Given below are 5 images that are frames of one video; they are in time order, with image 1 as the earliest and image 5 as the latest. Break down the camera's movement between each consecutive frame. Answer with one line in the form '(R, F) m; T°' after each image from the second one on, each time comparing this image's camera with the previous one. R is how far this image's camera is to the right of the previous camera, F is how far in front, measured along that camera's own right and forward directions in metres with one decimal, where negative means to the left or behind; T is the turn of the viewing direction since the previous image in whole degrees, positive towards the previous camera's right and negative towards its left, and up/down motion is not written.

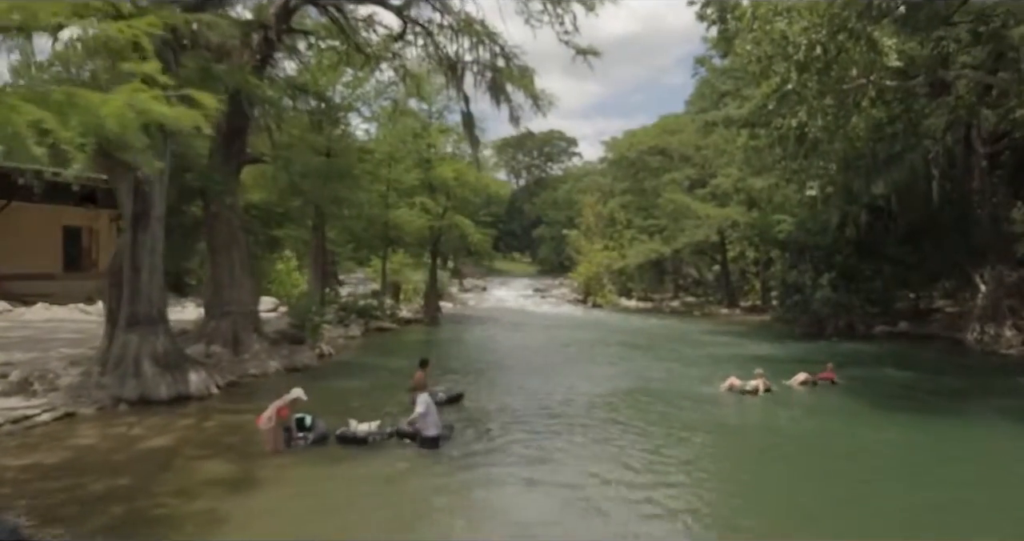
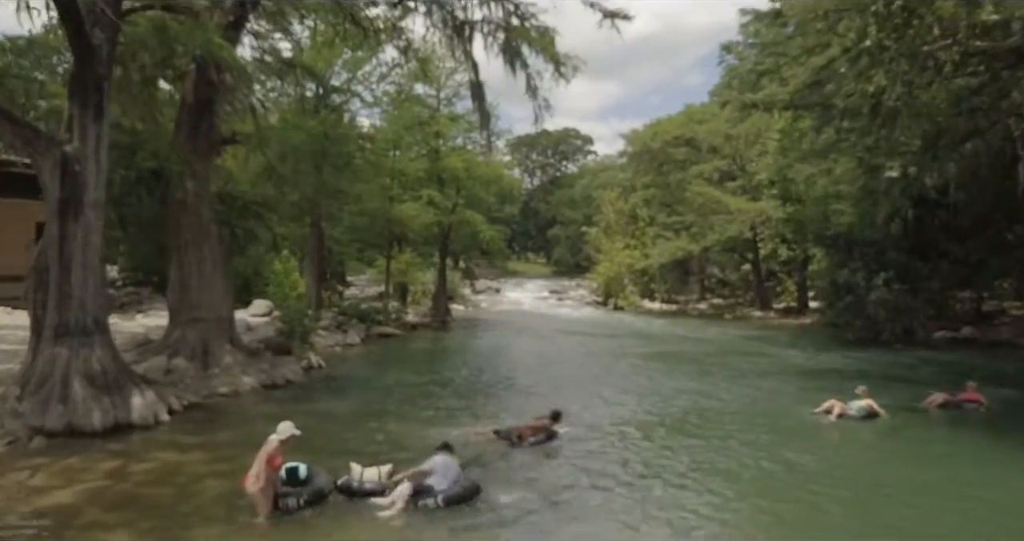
(-0.1, +2.9) m; -1°
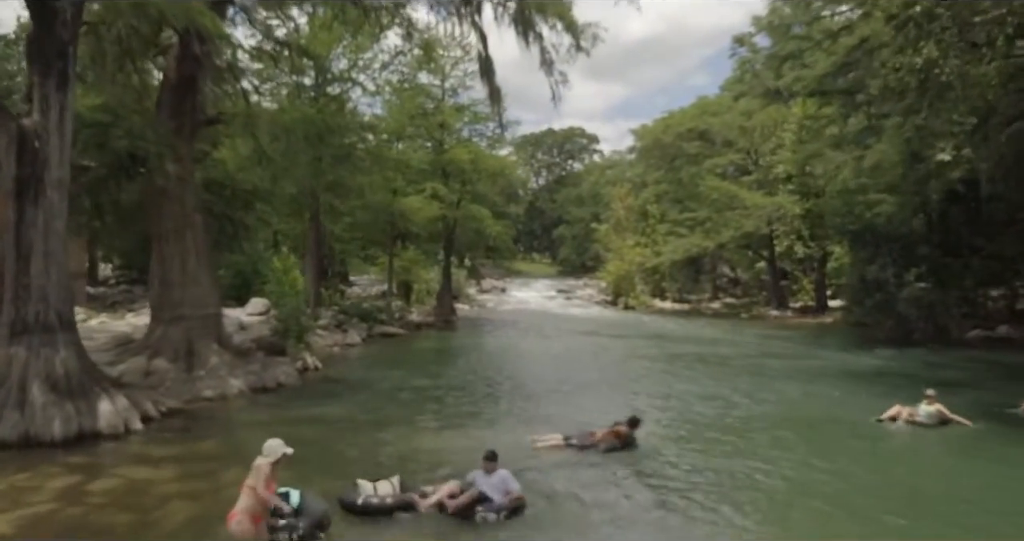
(-0.2, +1.4) m; 0°
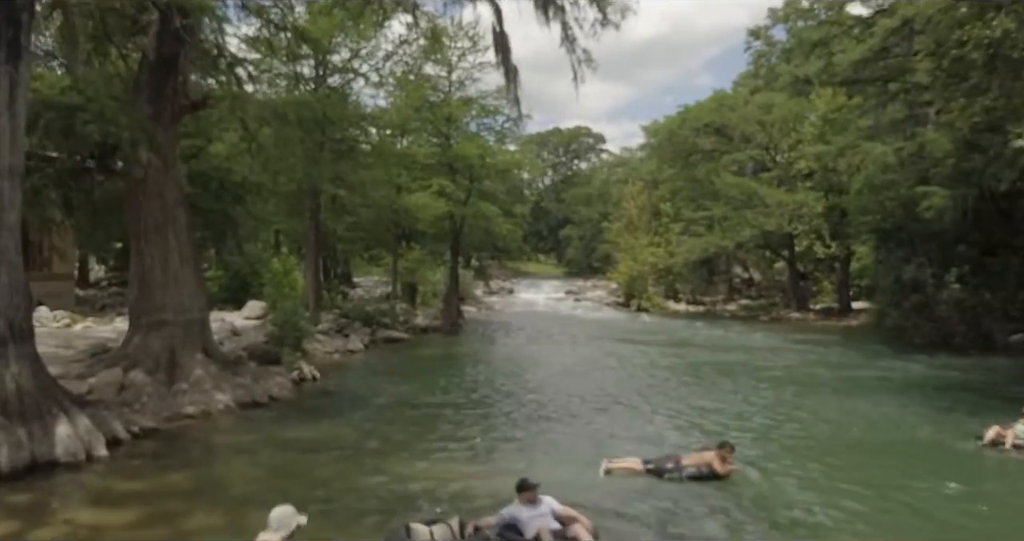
(-0.2, +1.5) m; 0°
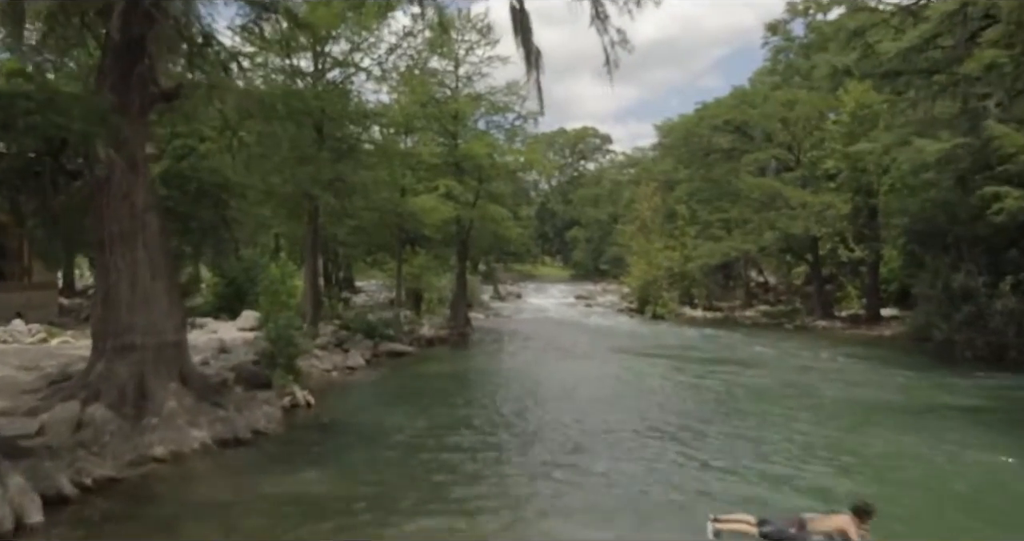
(-0.3, +1.8) m; 0°
